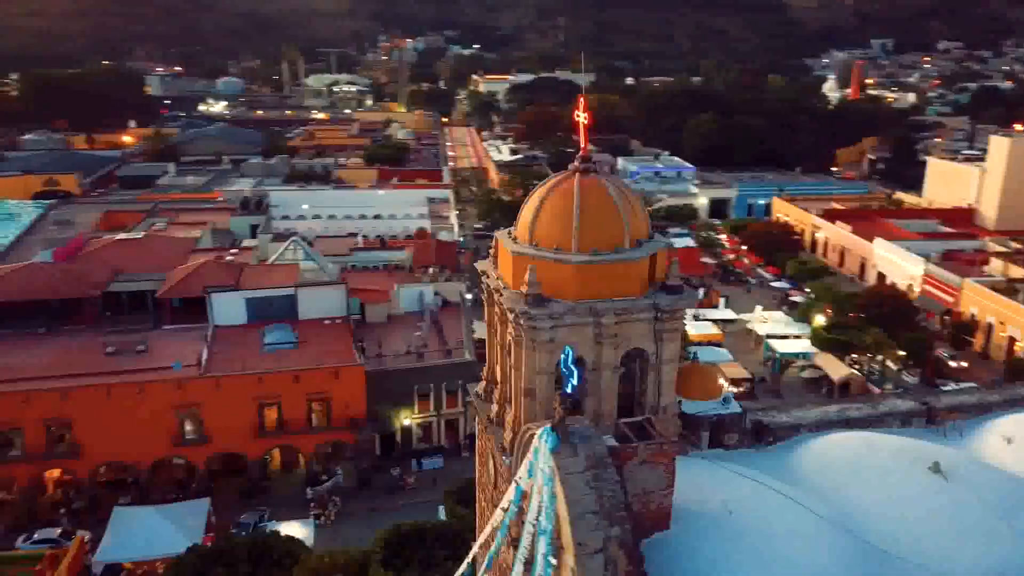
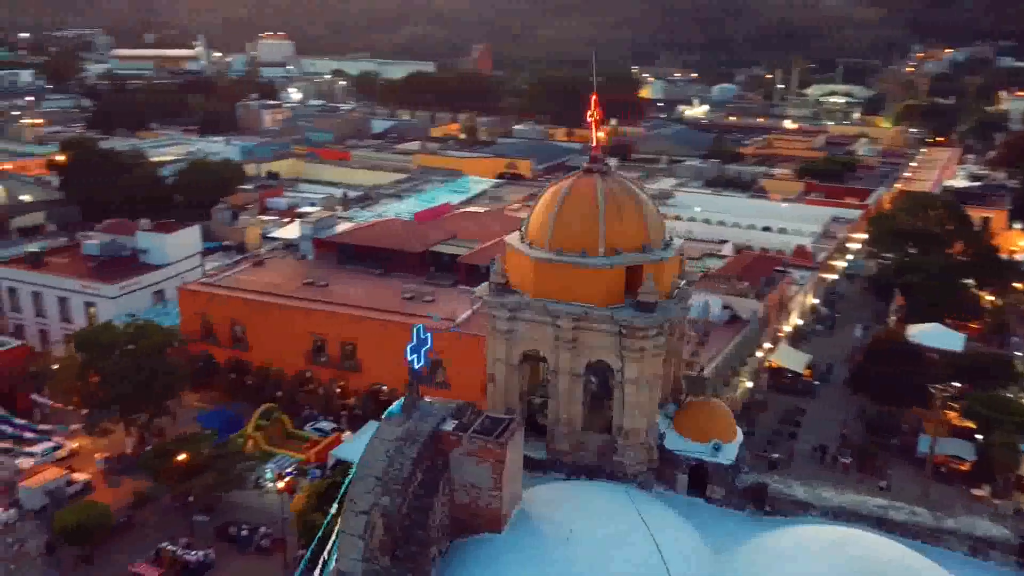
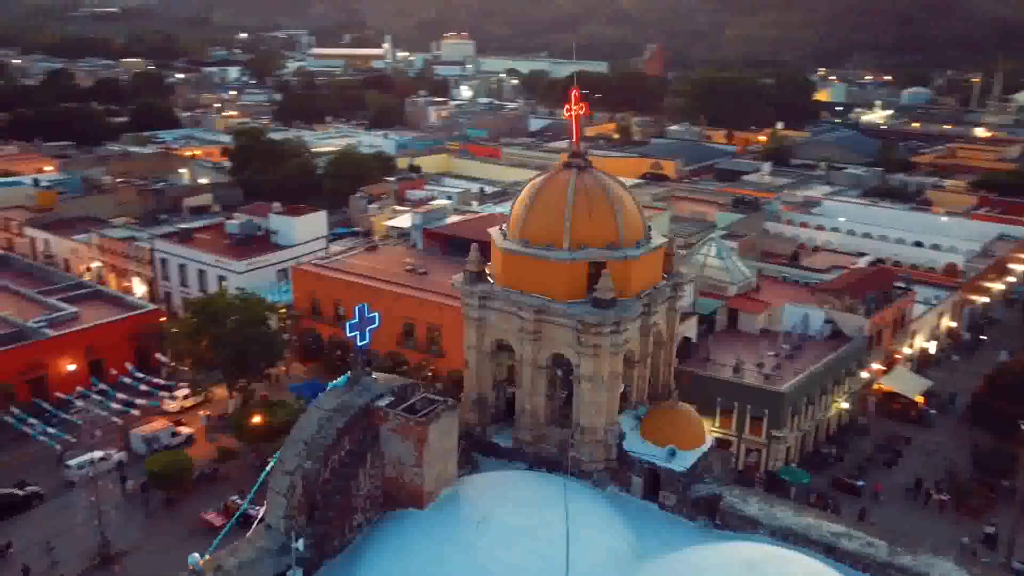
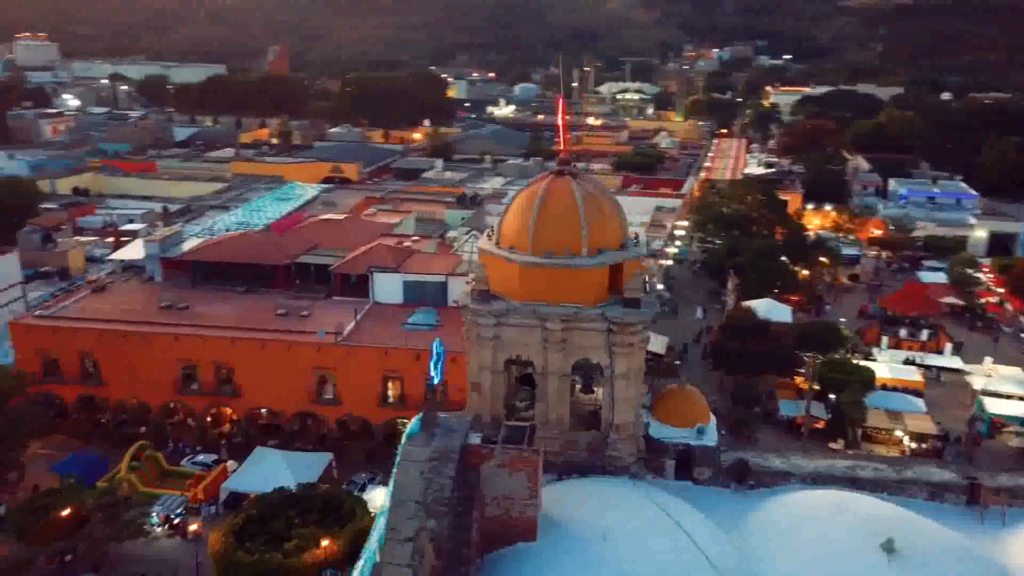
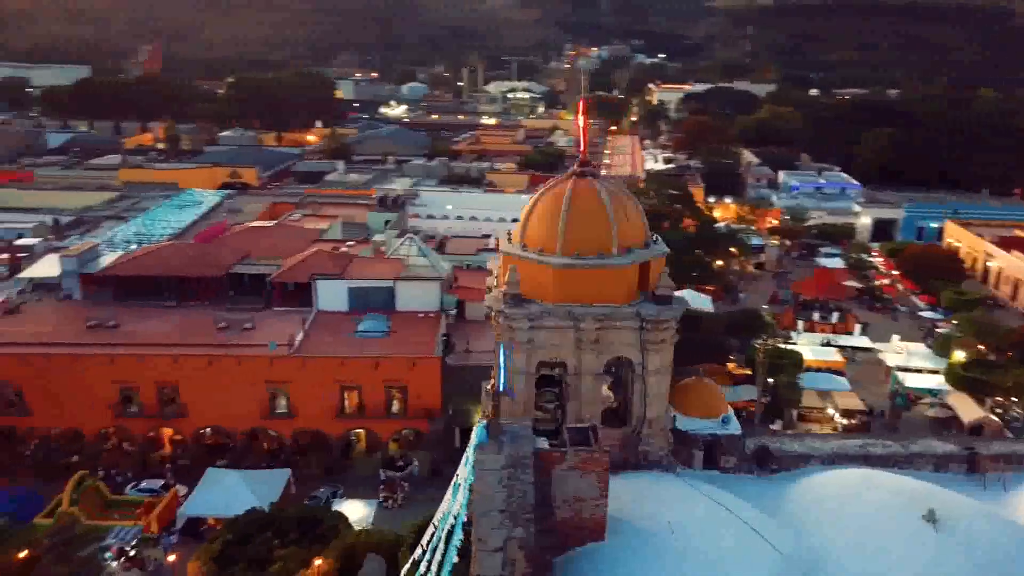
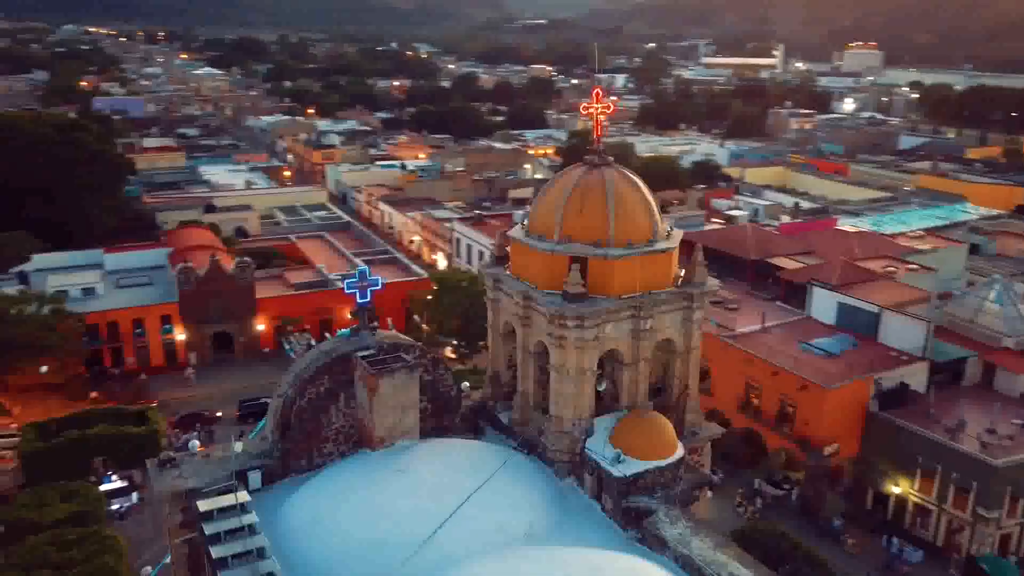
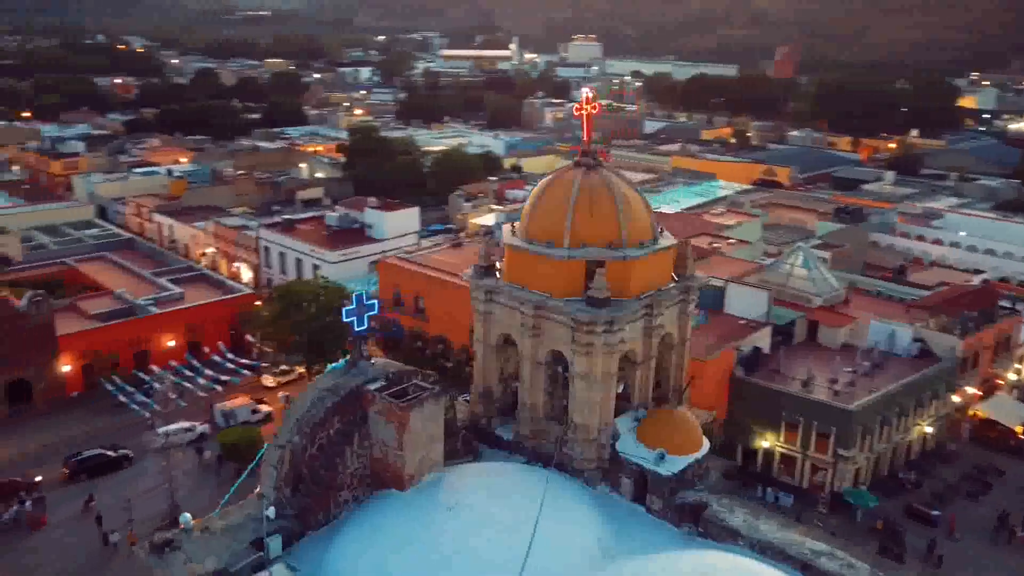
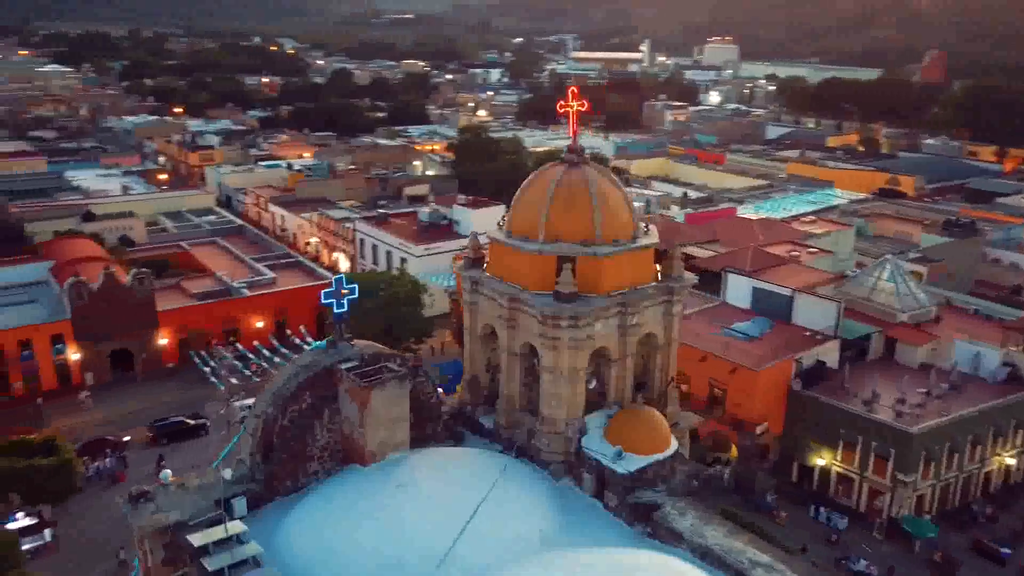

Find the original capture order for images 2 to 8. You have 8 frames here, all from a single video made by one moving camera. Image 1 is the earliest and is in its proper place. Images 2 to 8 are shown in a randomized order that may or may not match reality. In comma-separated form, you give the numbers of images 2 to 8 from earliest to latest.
5, 4, 2, 3, 7, 8, 6
